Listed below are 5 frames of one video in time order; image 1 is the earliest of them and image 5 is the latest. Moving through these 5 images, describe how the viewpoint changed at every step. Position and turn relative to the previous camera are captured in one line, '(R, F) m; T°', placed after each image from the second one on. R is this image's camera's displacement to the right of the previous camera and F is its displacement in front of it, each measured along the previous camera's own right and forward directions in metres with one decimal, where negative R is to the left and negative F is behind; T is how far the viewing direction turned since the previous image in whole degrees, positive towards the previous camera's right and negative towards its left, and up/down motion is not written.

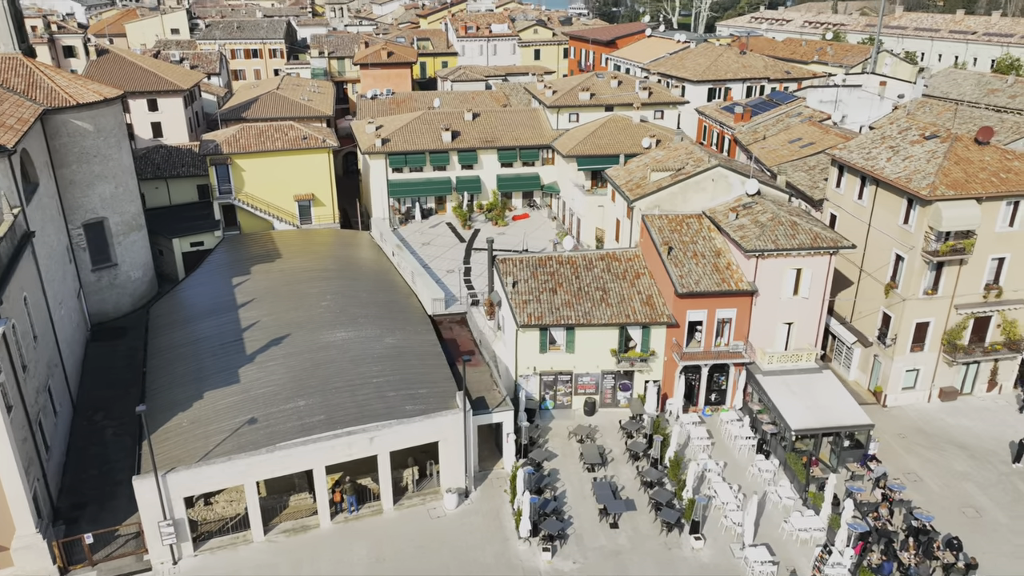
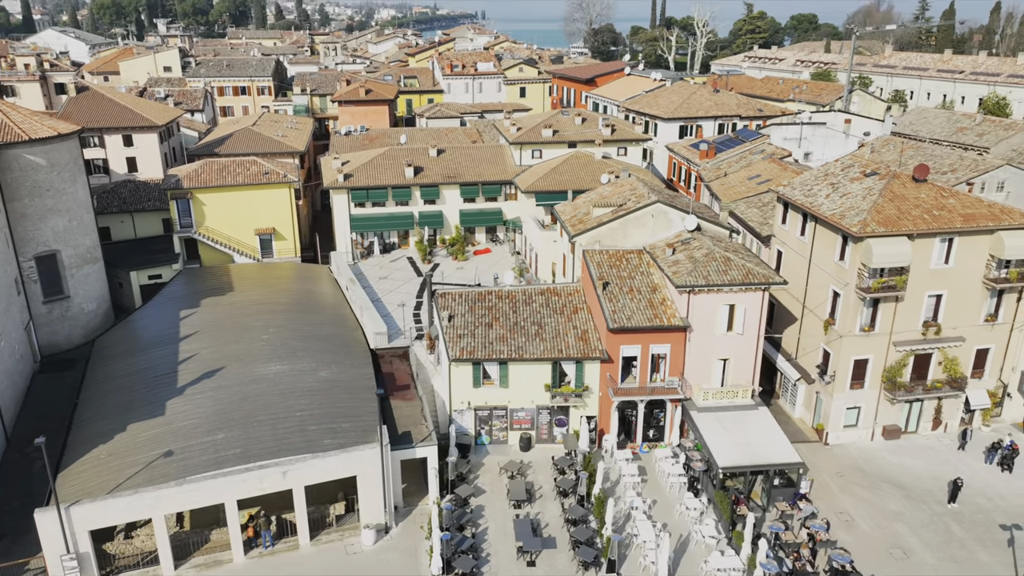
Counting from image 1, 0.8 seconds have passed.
(+3.3, -0.1) m; -1°
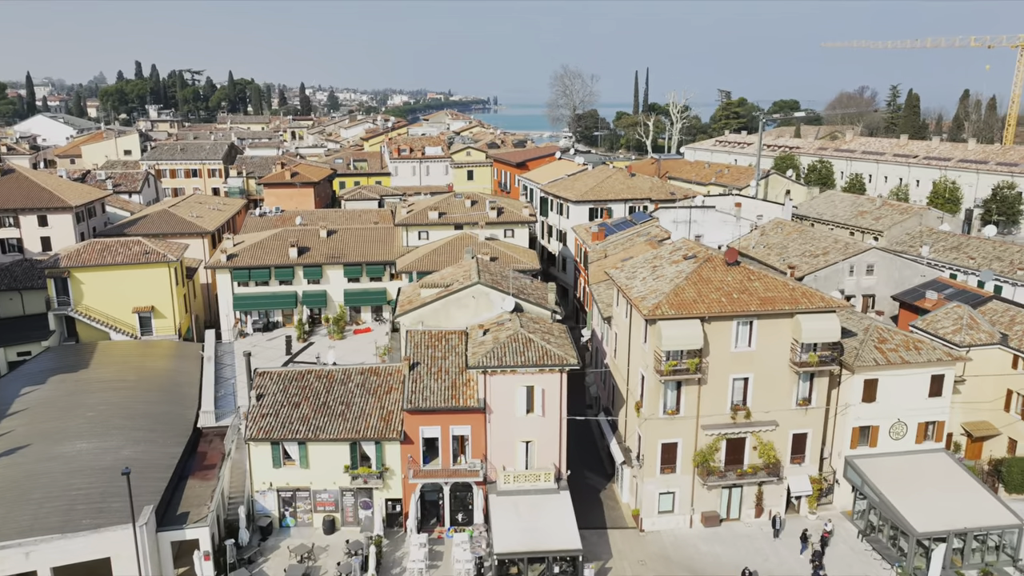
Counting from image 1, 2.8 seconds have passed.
(+9.3, -0.3) m; -1°
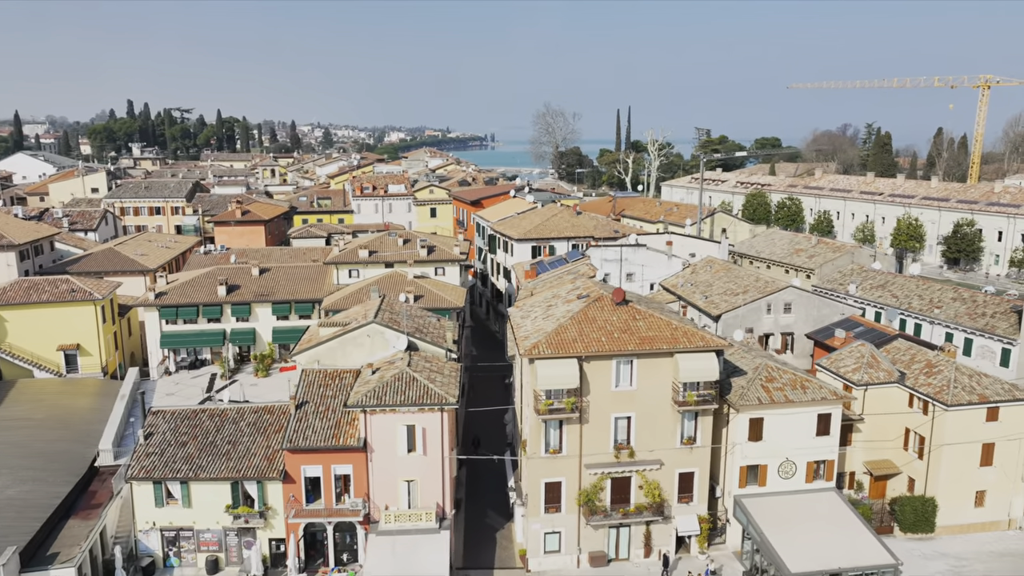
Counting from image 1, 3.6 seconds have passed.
(+5.1, -0.5) m; 0°
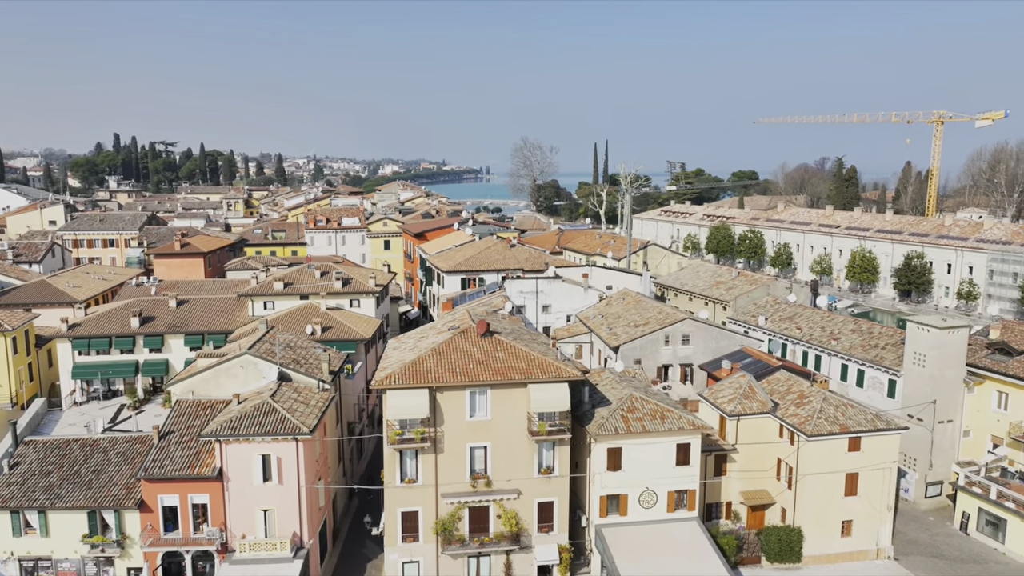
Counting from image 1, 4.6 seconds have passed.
(+6.3, -0.8) m; 0°
